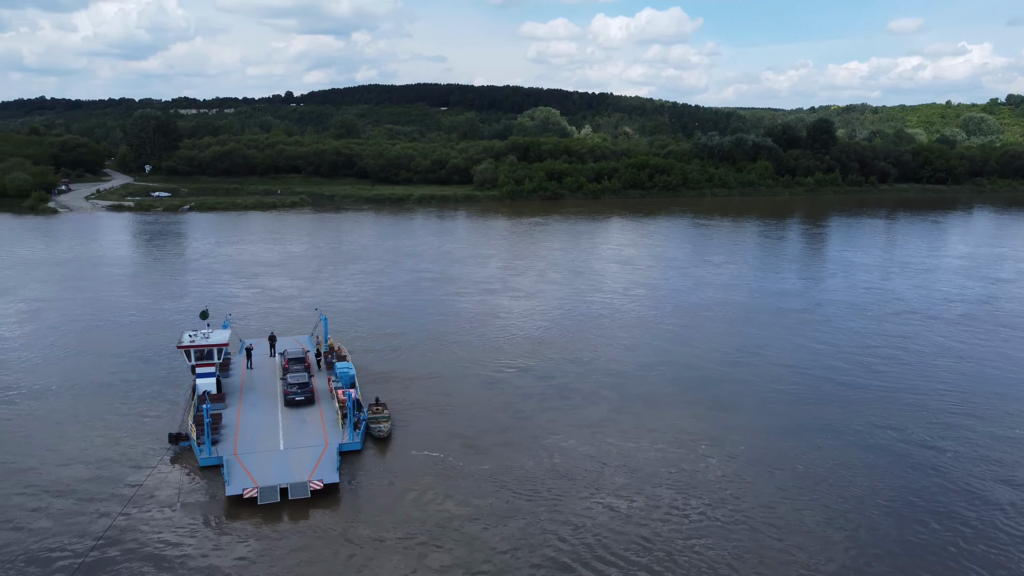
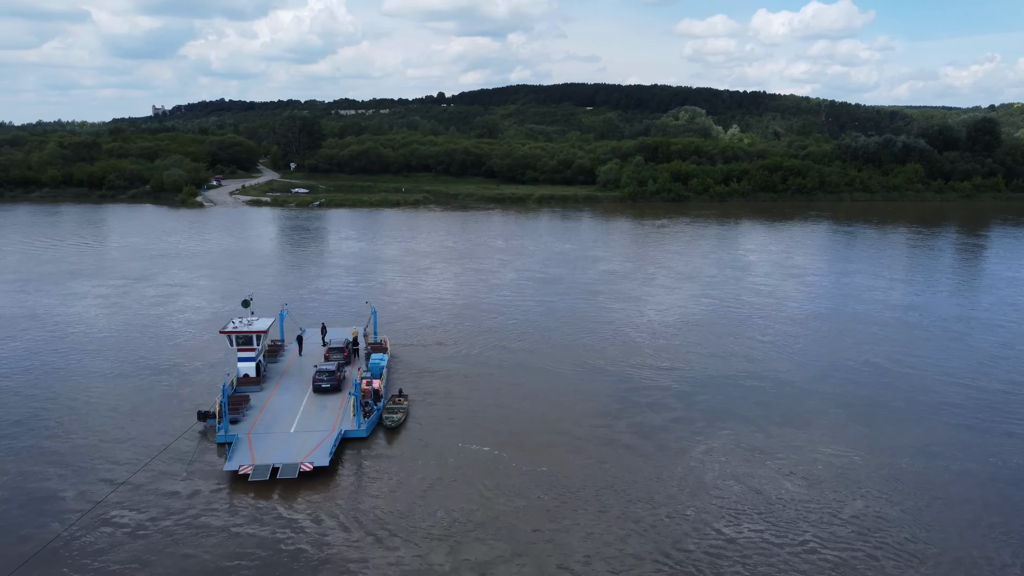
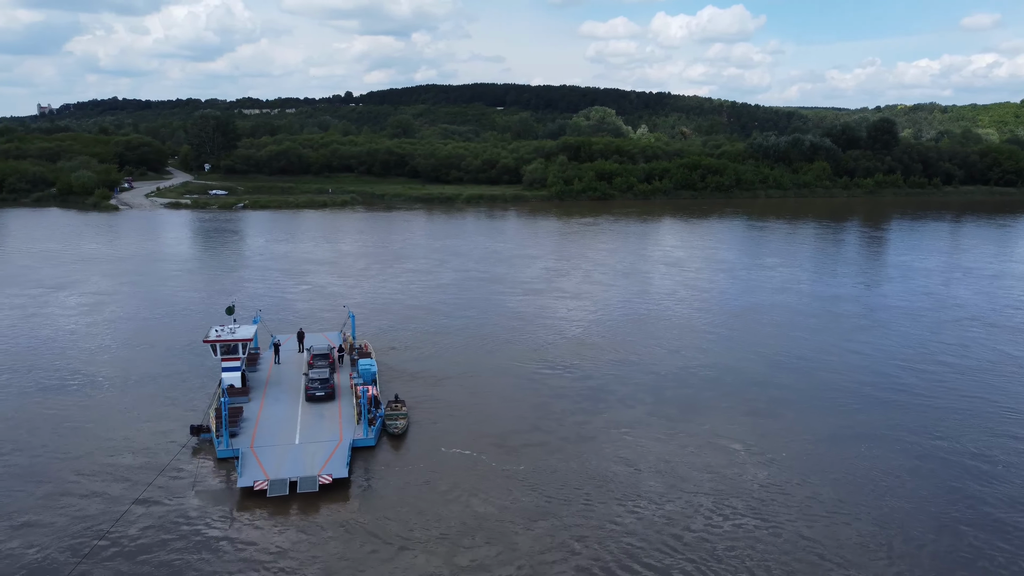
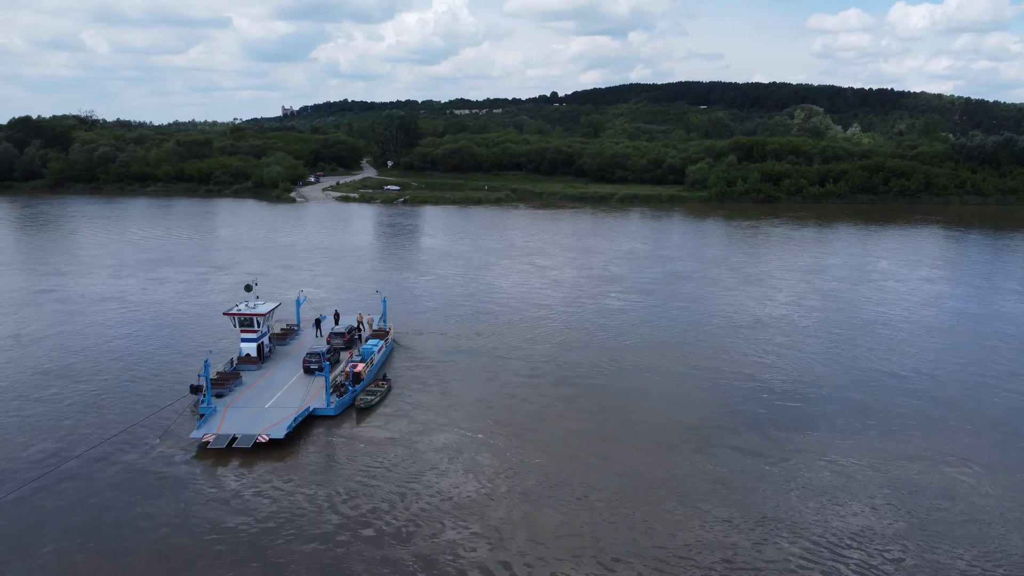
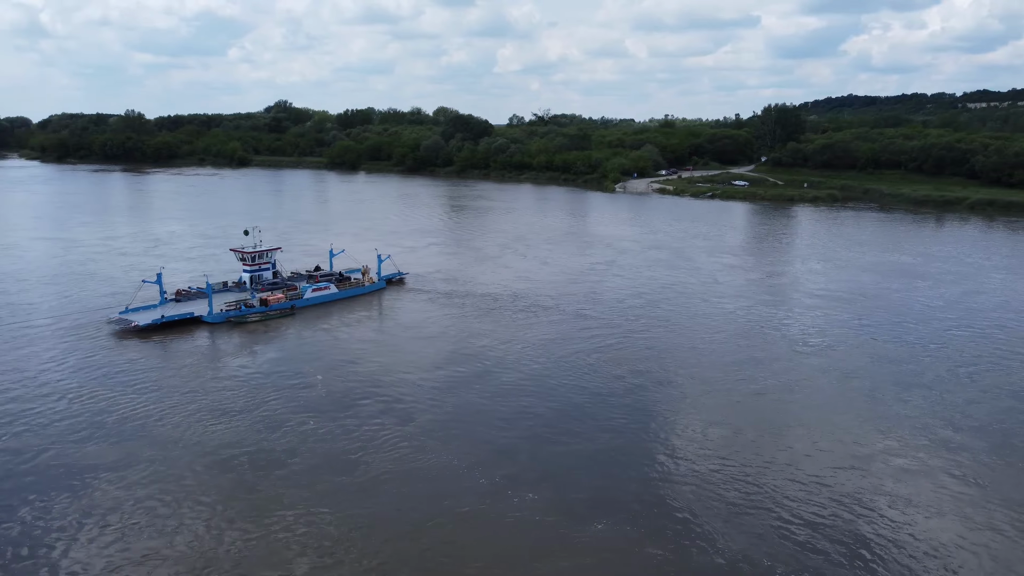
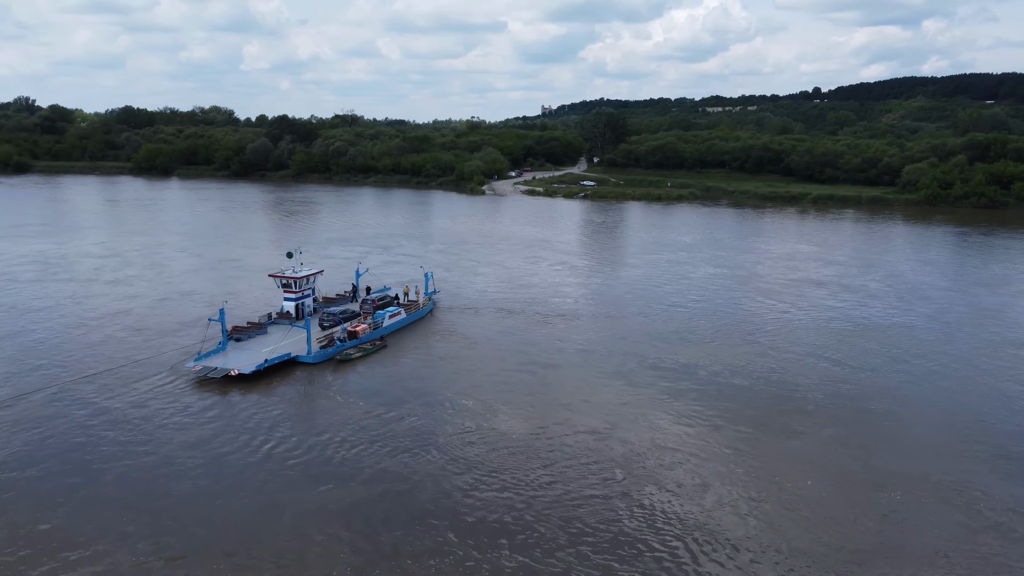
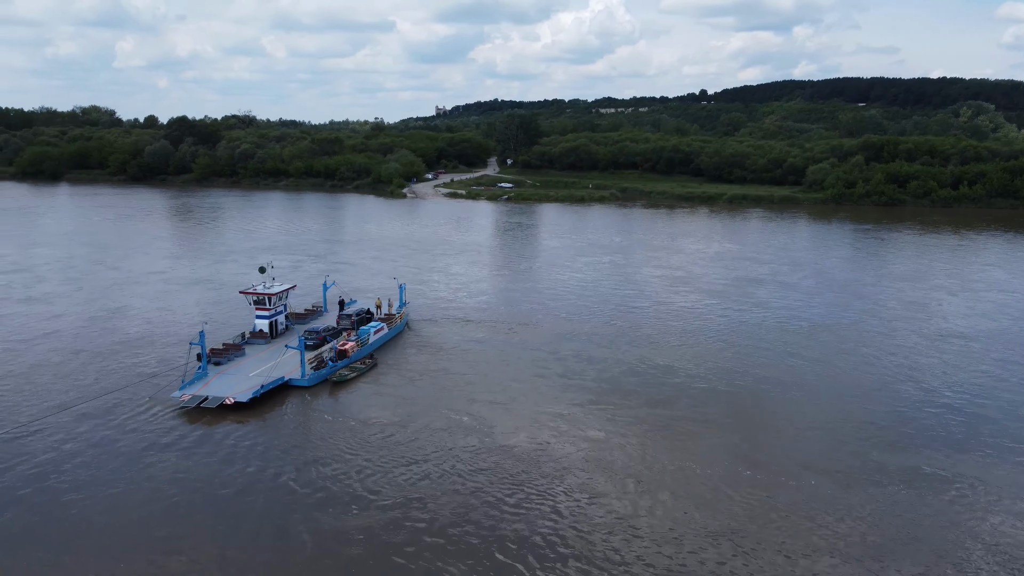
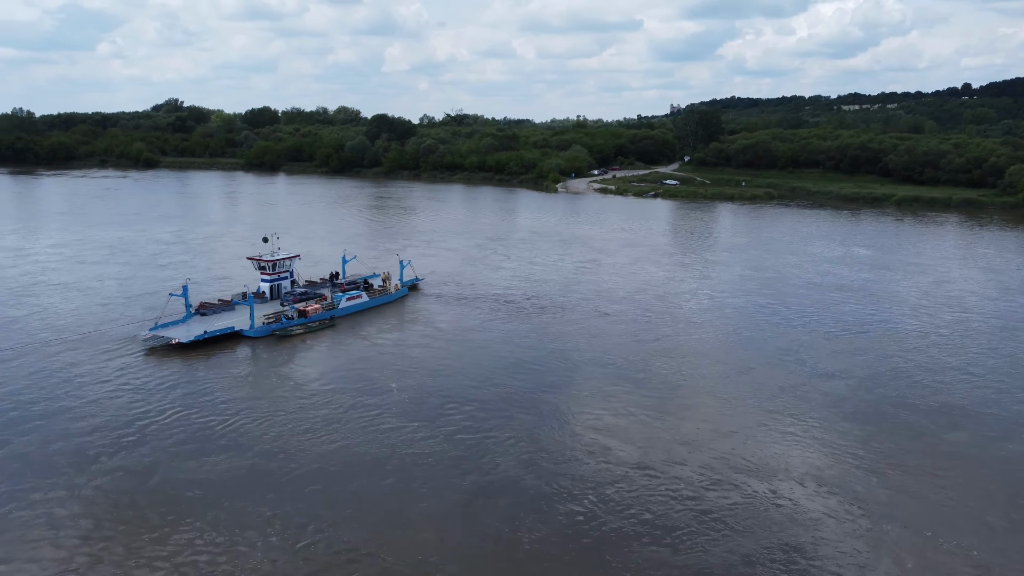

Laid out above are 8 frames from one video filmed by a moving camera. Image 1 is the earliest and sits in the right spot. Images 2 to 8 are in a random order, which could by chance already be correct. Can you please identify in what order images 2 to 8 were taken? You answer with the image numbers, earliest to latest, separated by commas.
3, 2, 4, 7, 6, 8, 5
